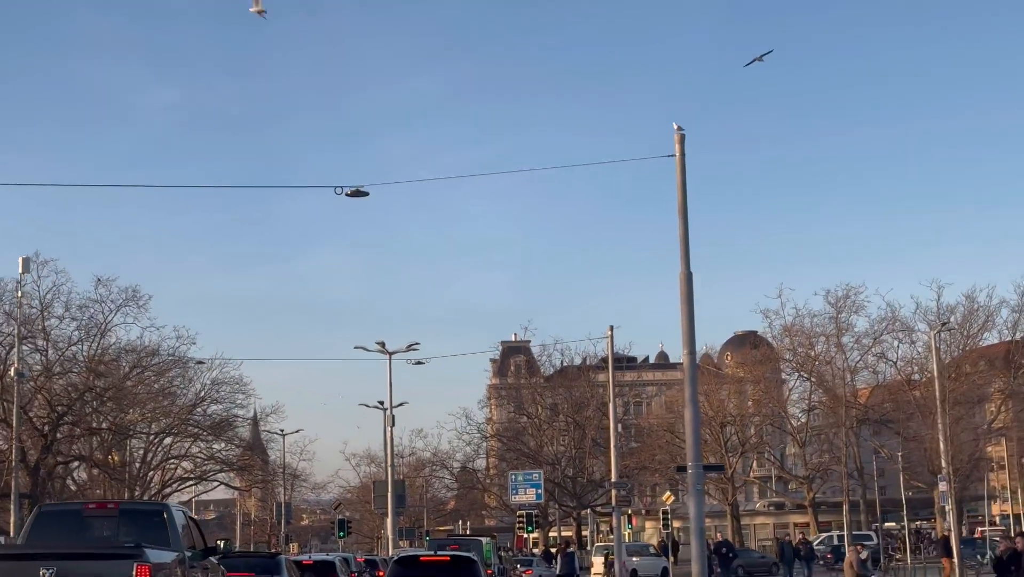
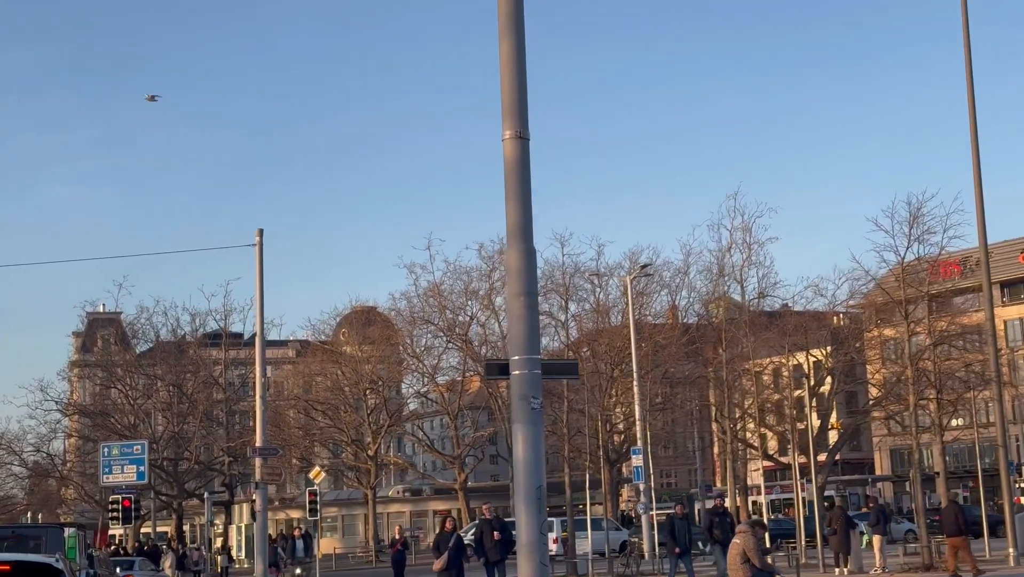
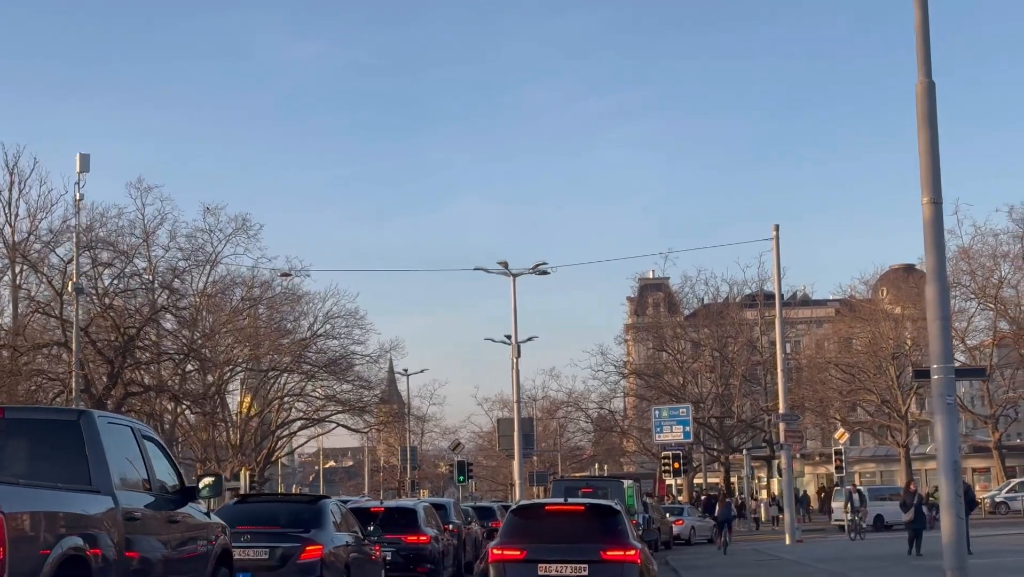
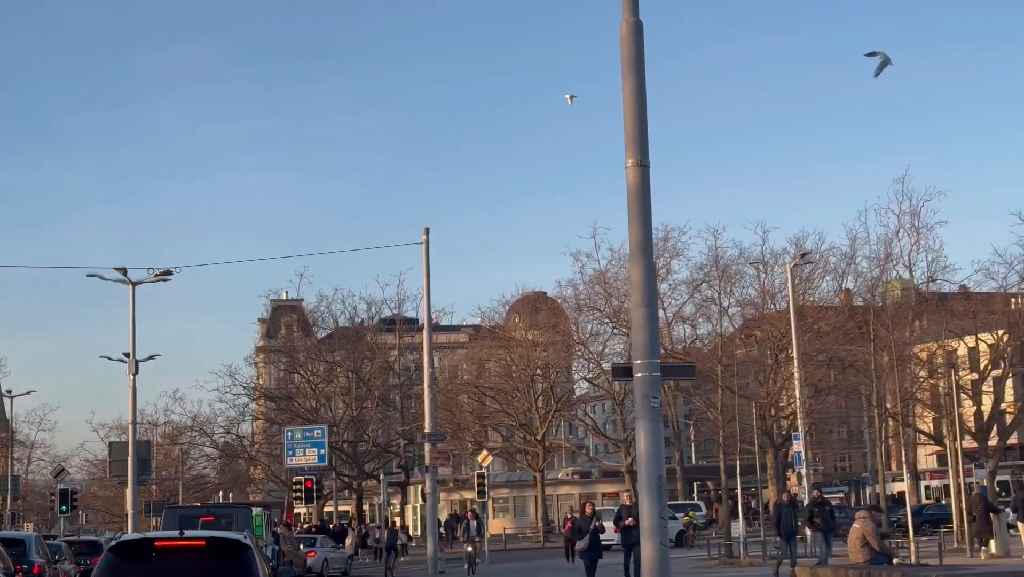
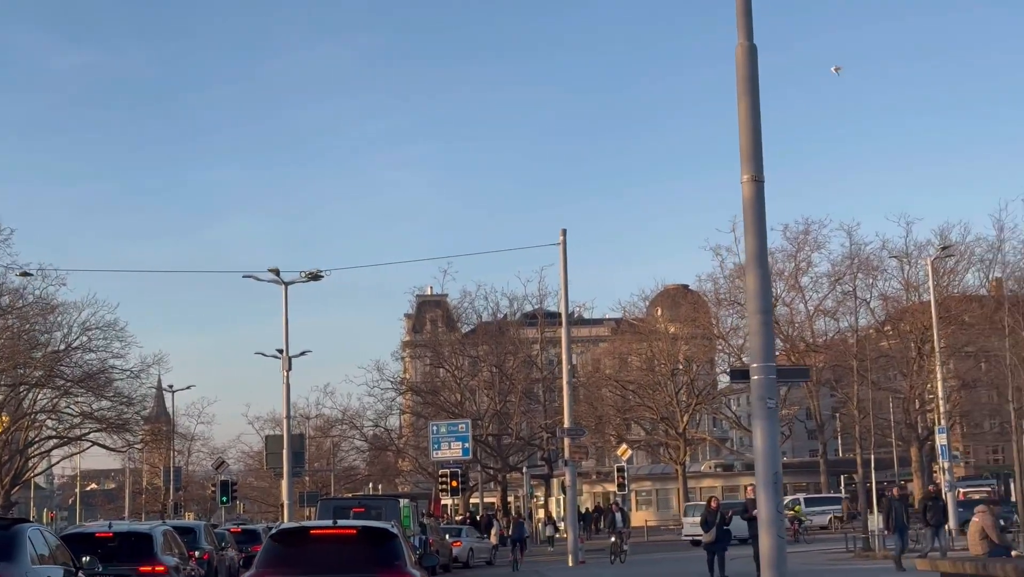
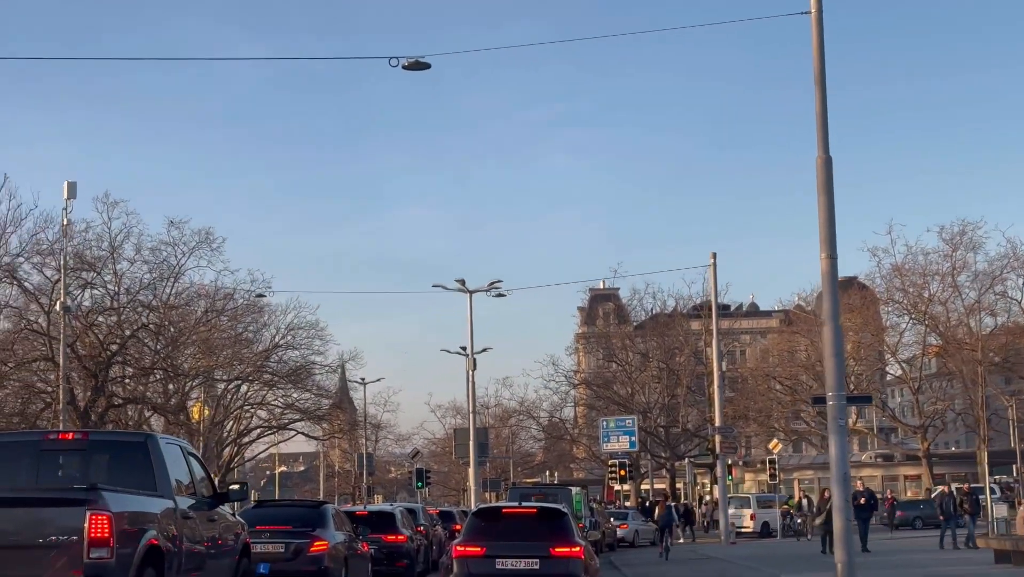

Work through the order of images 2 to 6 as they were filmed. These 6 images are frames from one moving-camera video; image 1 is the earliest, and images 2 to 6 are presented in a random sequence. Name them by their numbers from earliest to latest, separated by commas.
6, 3, 5, 4, 2
